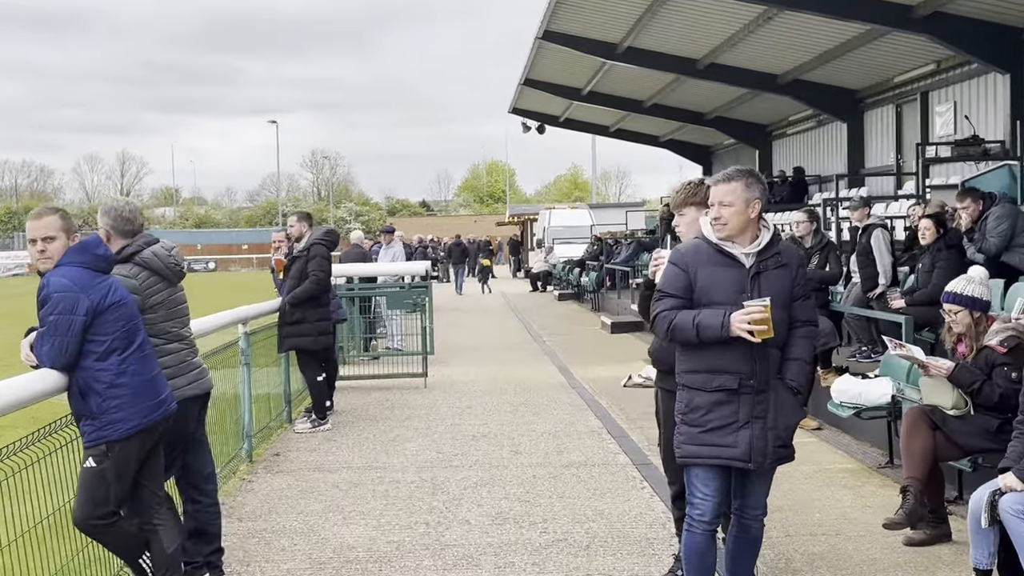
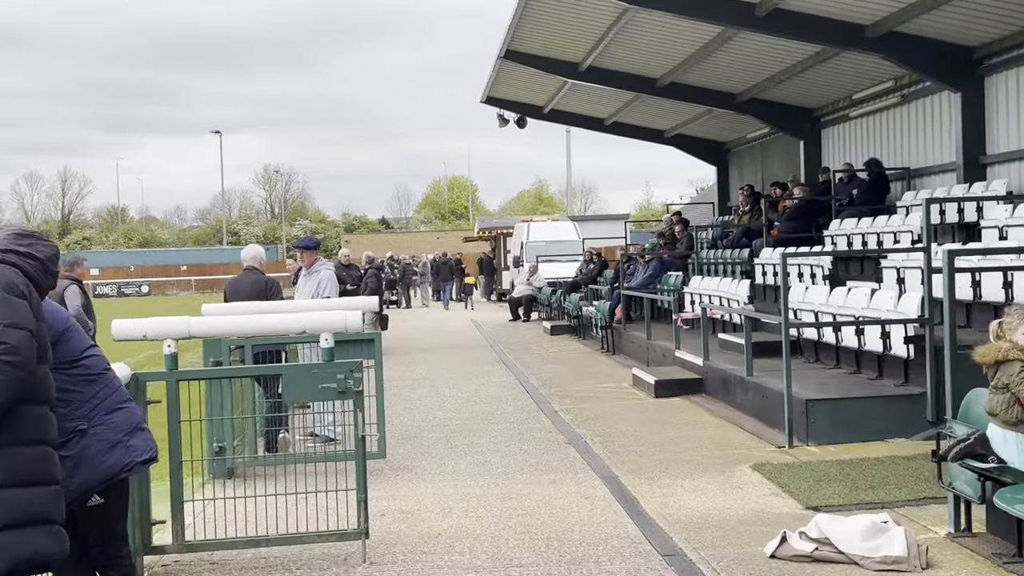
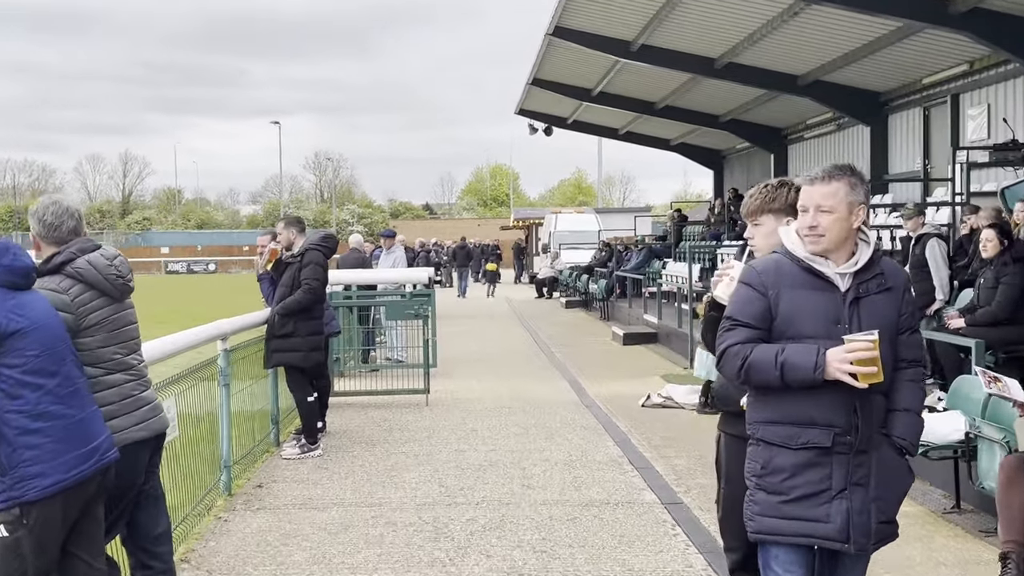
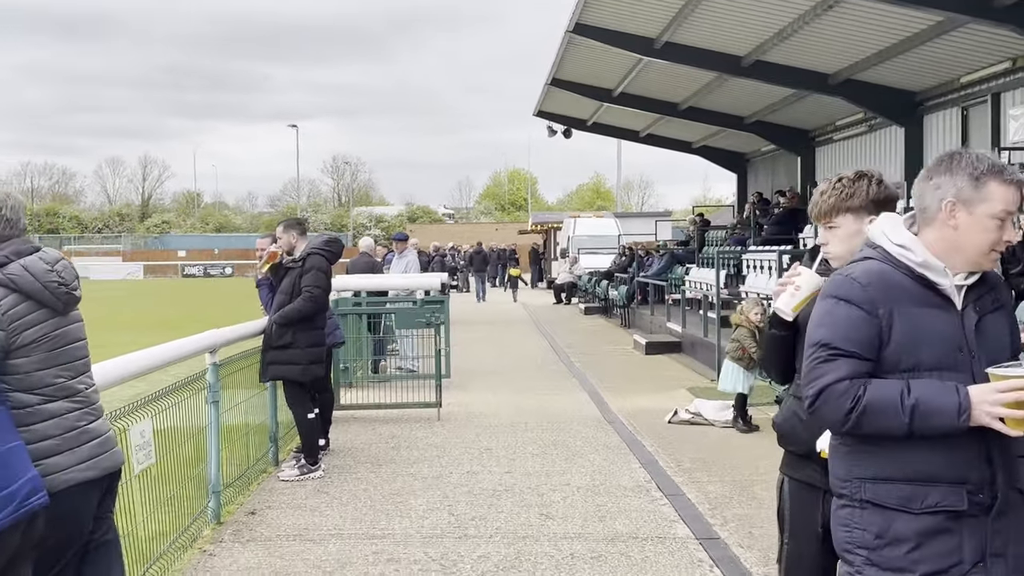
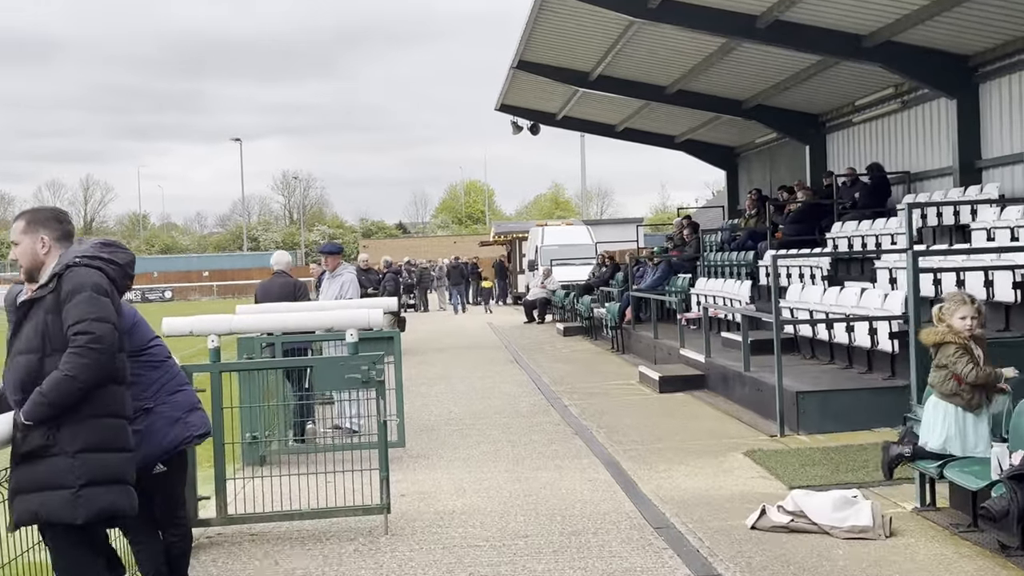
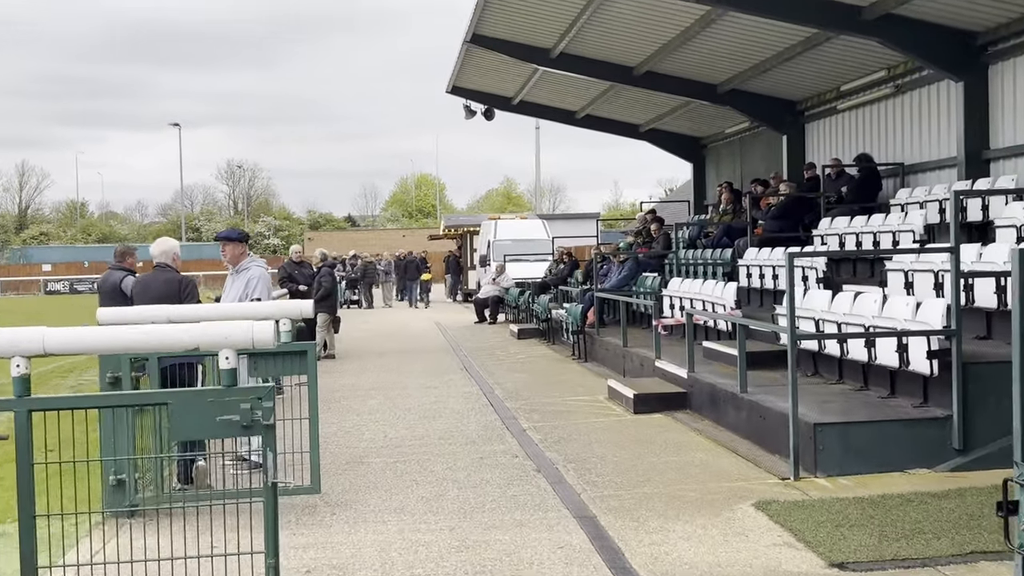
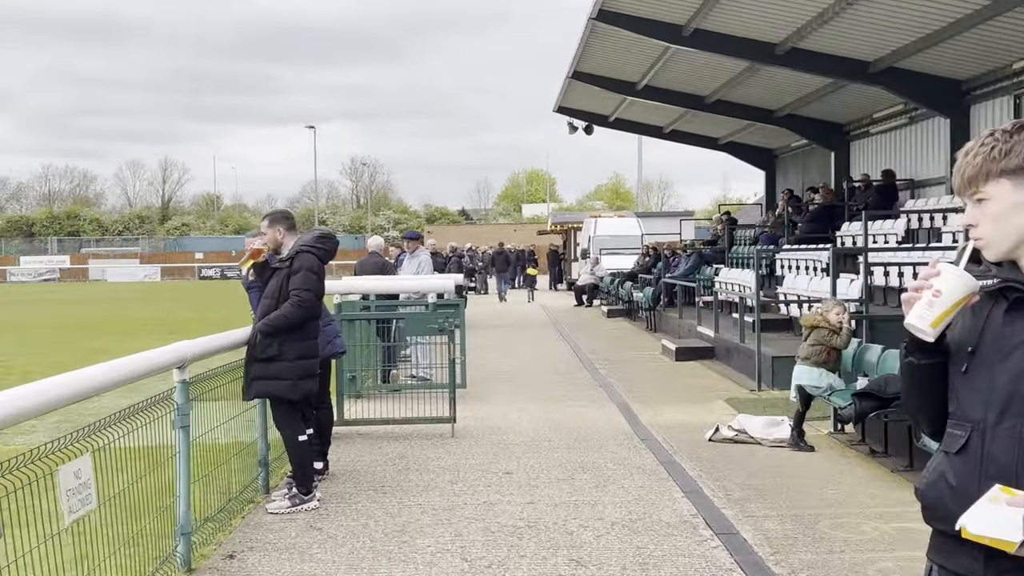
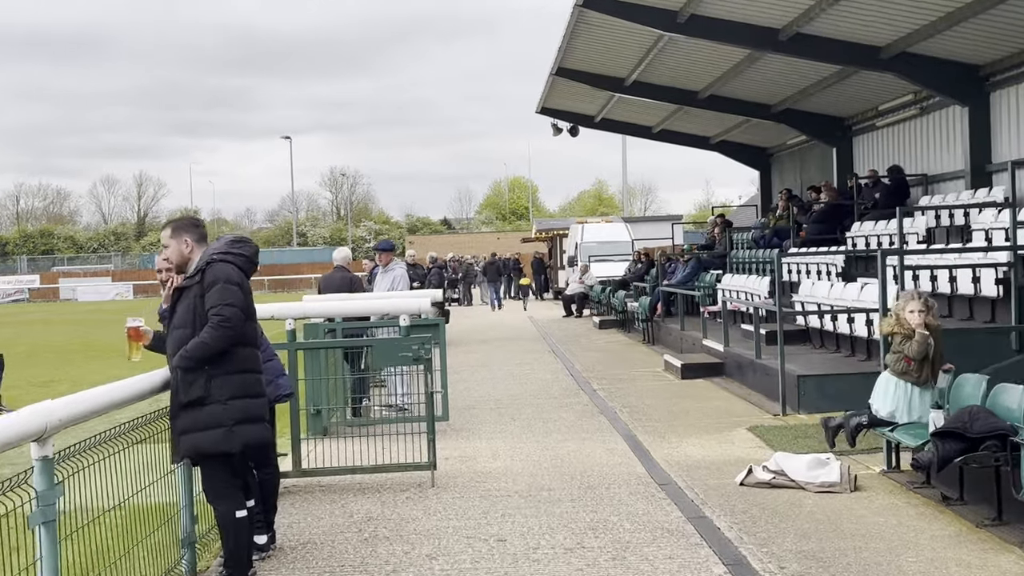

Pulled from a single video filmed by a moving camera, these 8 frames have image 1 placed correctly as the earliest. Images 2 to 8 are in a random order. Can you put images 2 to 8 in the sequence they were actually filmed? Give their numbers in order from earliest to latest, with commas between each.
3, 4, 7, 8, 5, 2, 6
